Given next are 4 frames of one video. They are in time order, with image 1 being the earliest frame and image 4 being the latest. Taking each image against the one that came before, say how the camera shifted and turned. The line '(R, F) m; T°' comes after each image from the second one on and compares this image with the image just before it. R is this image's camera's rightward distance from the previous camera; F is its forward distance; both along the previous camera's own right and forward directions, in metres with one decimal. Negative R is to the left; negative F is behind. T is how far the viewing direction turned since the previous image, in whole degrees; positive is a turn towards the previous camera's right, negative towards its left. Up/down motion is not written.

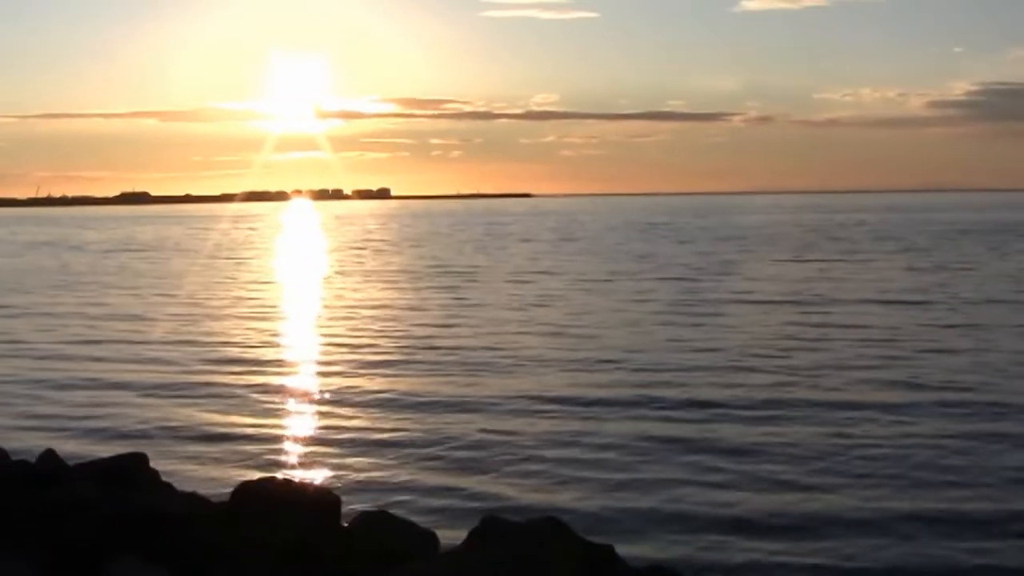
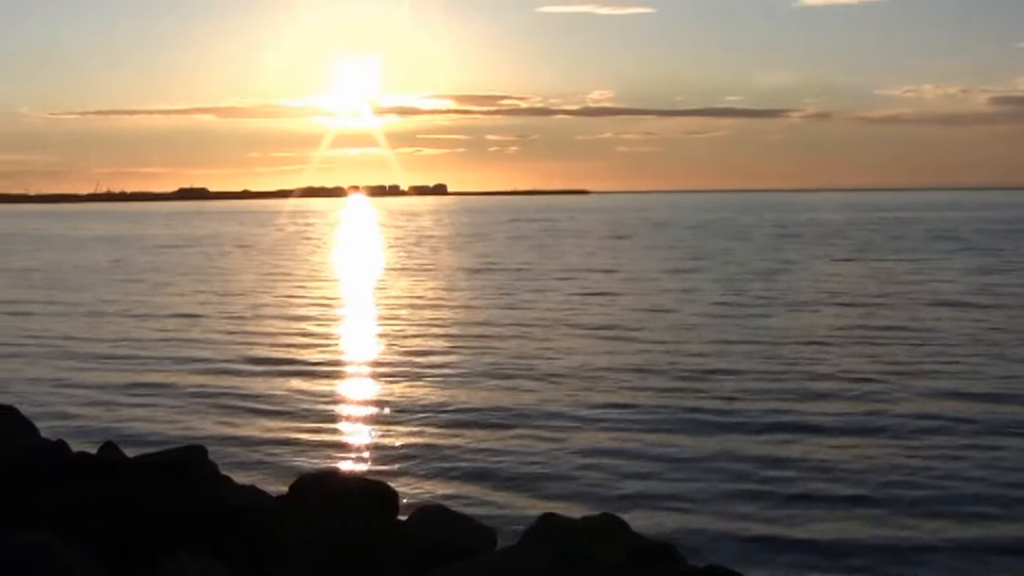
(0.0, 0.0) m; -2°
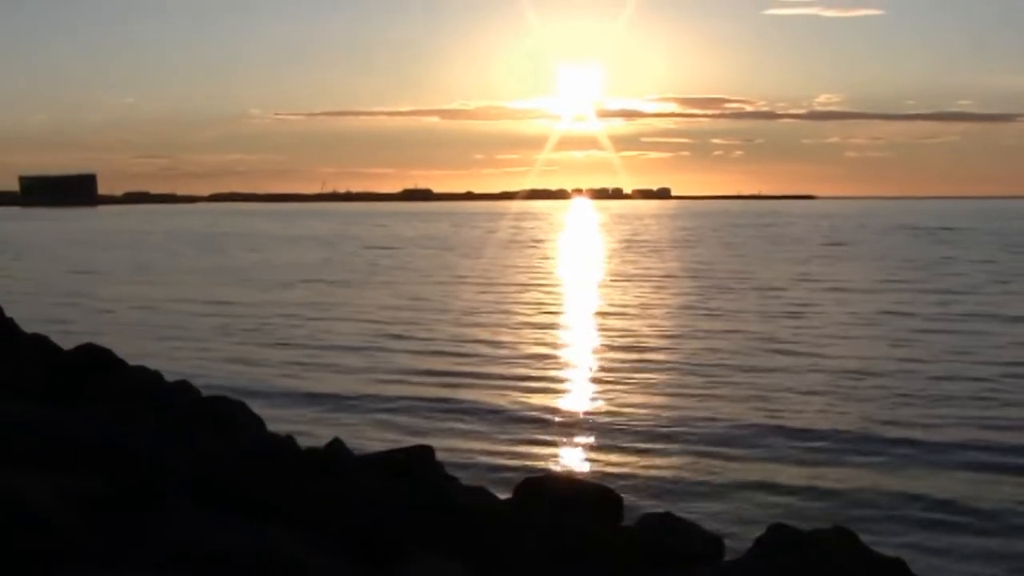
(-0.1, +0.2) m; -7°
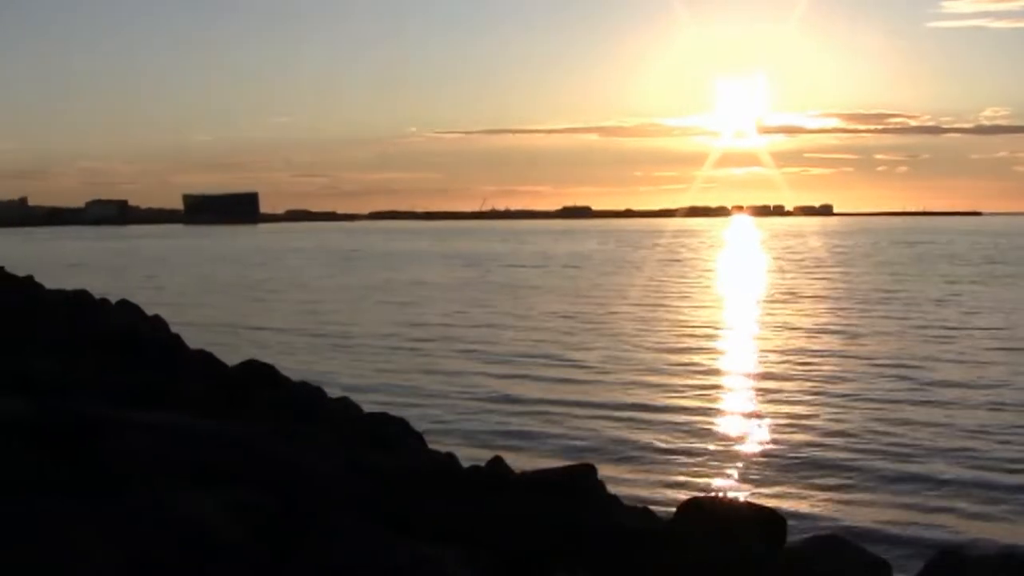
(0.0, +0.2) m; -5°
